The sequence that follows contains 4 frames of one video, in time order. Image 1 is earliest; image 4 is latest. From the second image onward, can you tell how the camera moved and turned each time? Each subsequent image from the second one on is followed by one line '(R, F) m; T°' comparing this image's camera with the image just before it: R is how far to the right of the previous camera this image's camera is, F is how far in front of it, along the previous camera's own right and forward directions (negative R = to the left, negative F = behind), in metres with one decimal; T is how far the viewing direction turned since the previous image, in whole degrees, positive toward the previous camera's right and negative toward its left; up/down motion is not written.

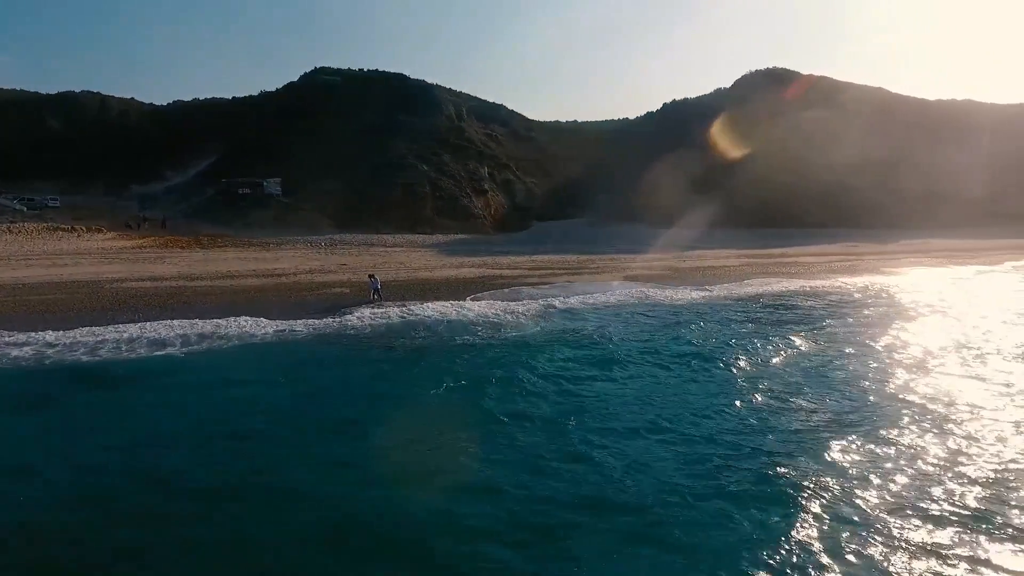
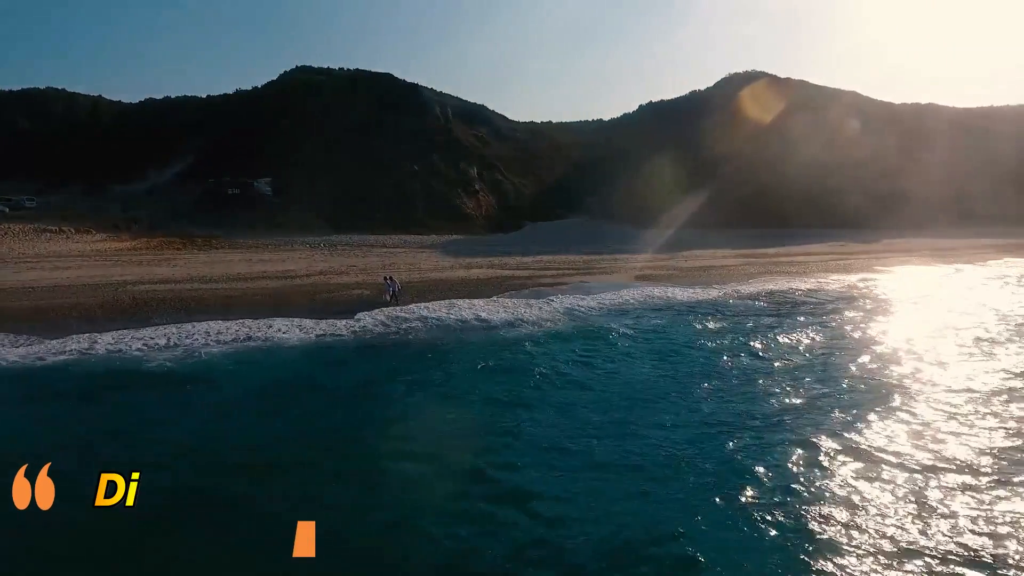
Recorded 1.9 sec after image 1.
(-0.9, -0.5) m; +3°
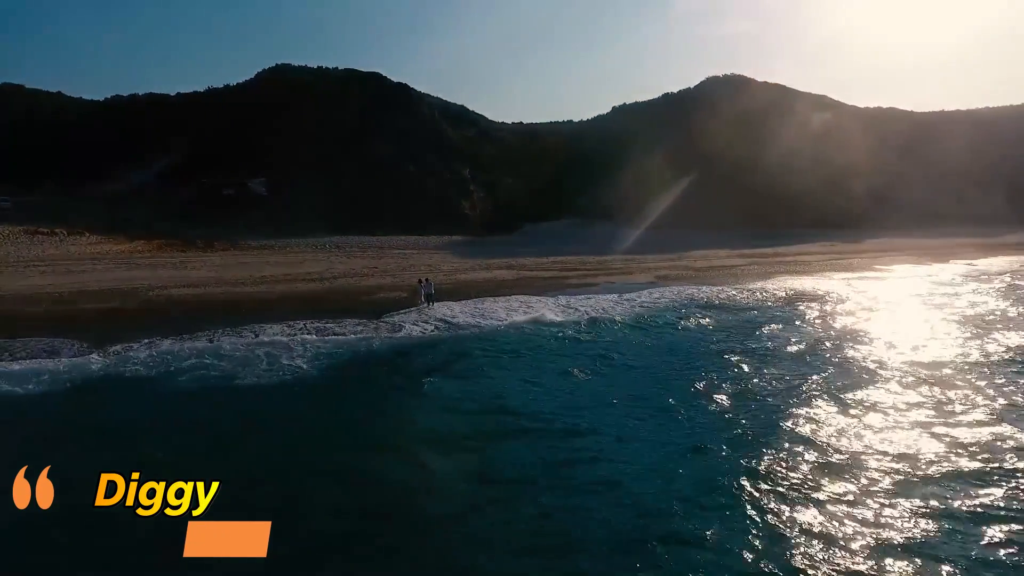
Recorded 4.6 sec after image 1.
(-1.4, -0.7) m; +3°
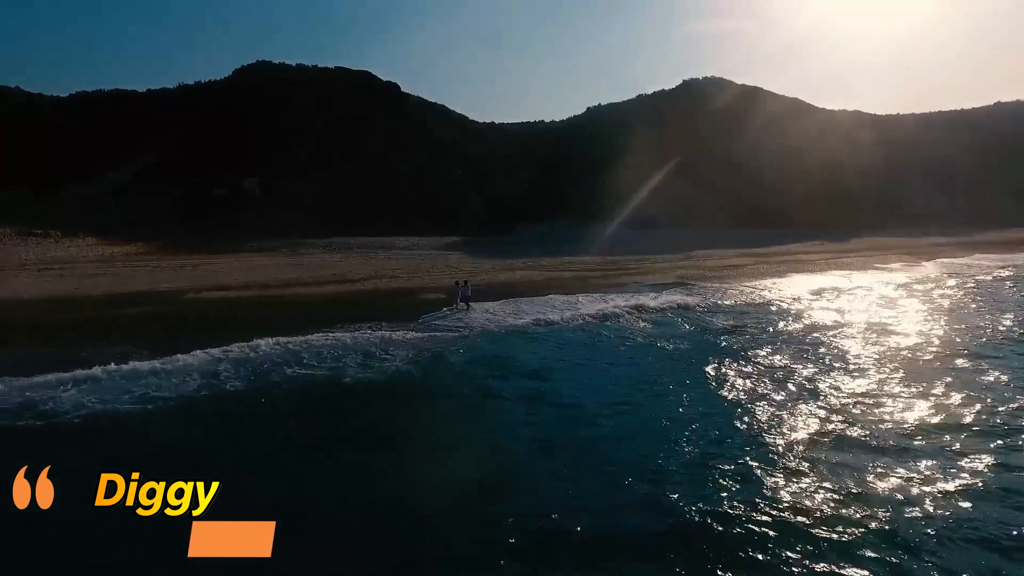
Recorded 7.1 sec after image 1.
(-1.5, -0.7) m; +3°
